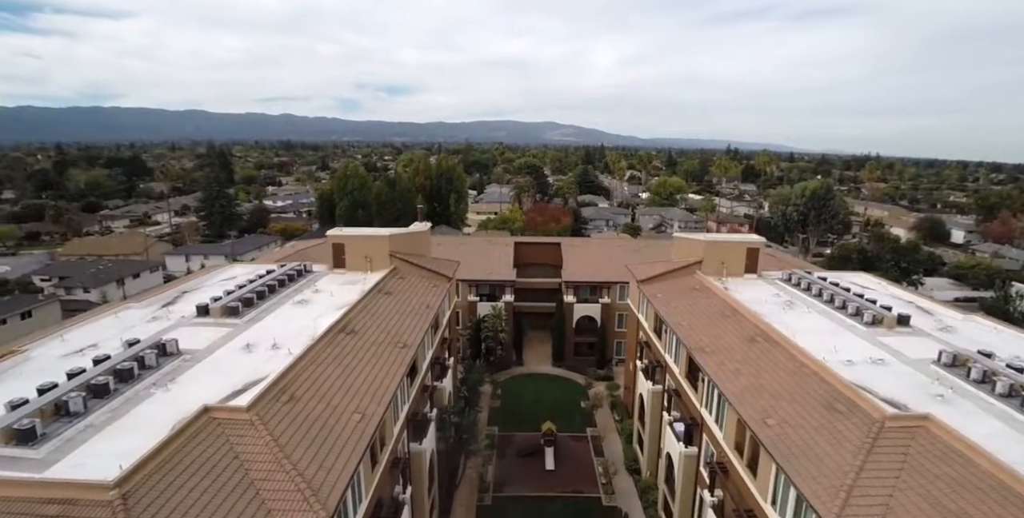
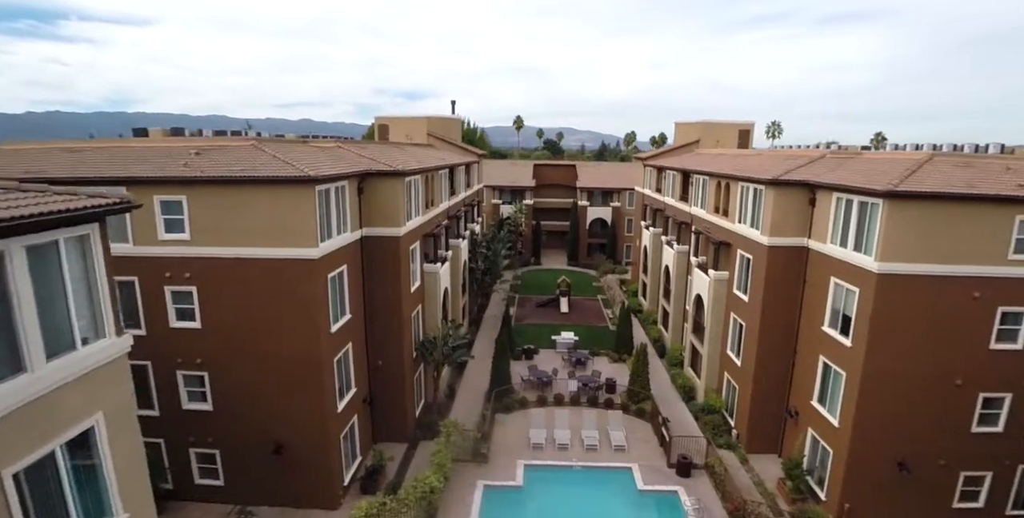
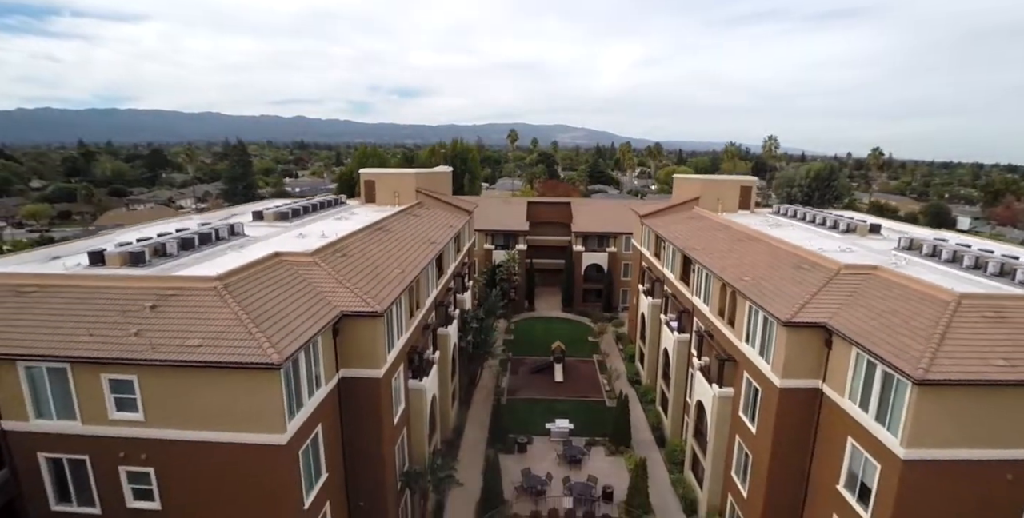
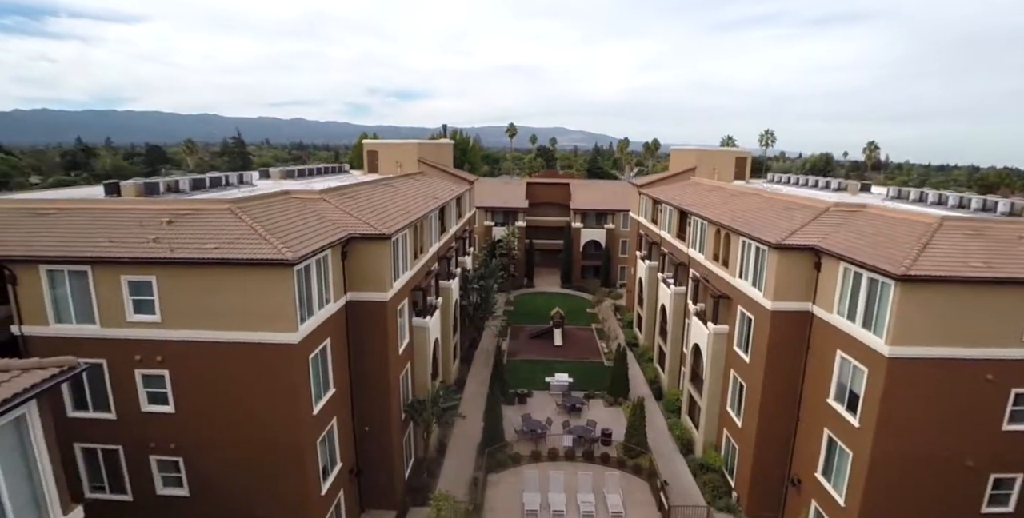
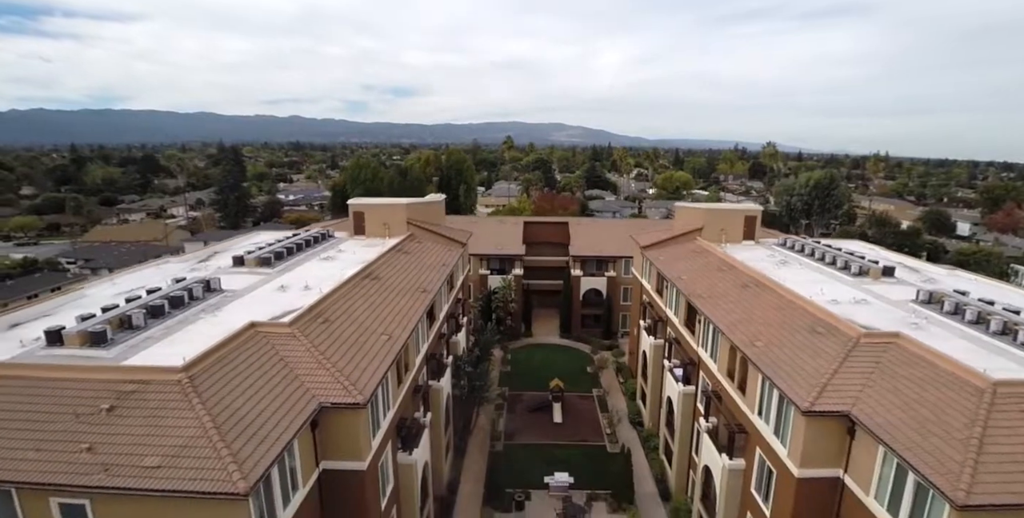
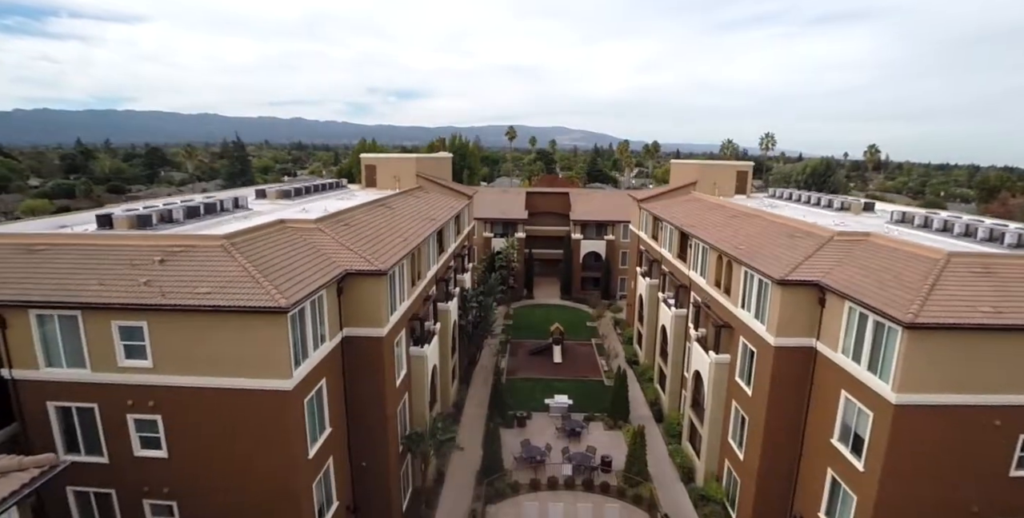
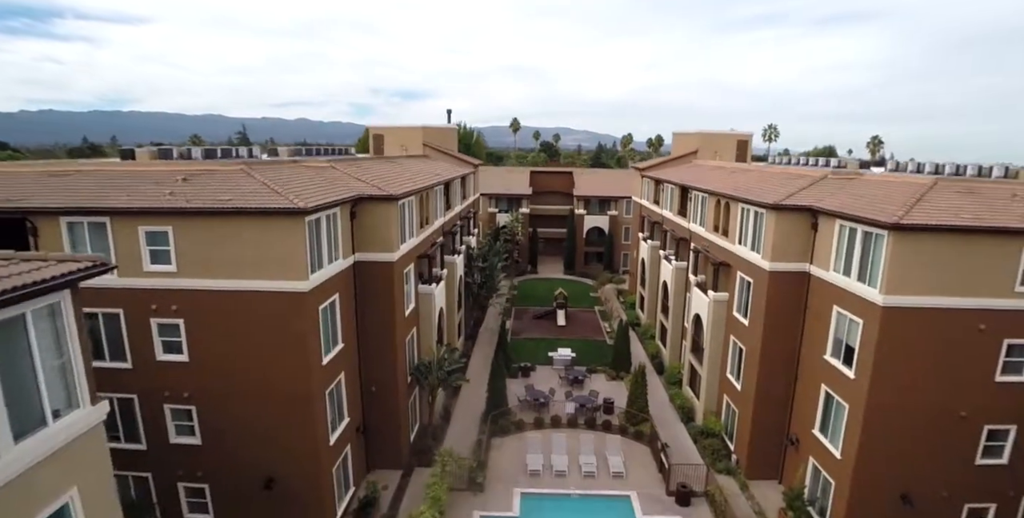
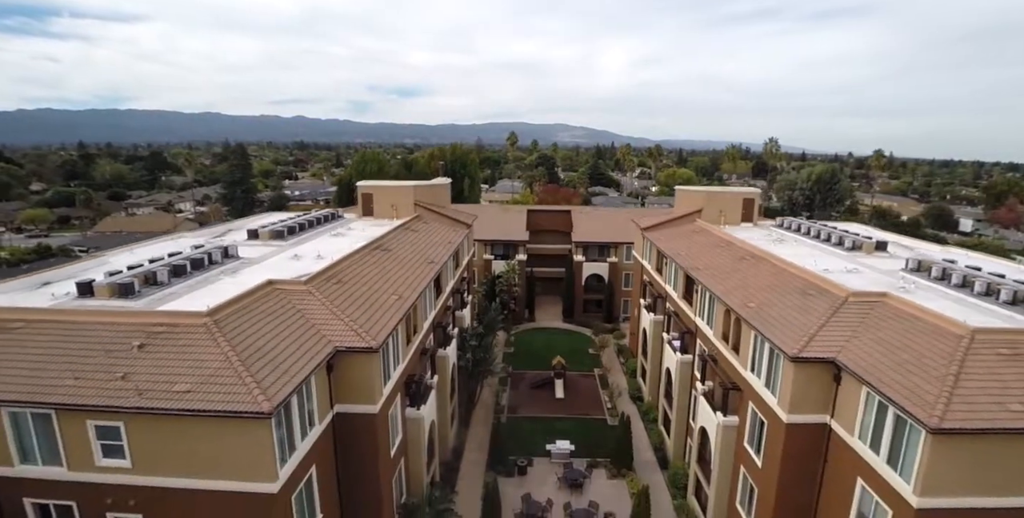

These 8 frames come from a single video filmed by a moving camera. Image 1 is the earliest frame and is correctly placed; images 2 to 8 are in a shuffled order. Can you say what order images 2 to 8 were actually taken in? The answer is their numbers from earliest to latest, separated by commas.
5, 8, 3, 6, 4, 7, 2
